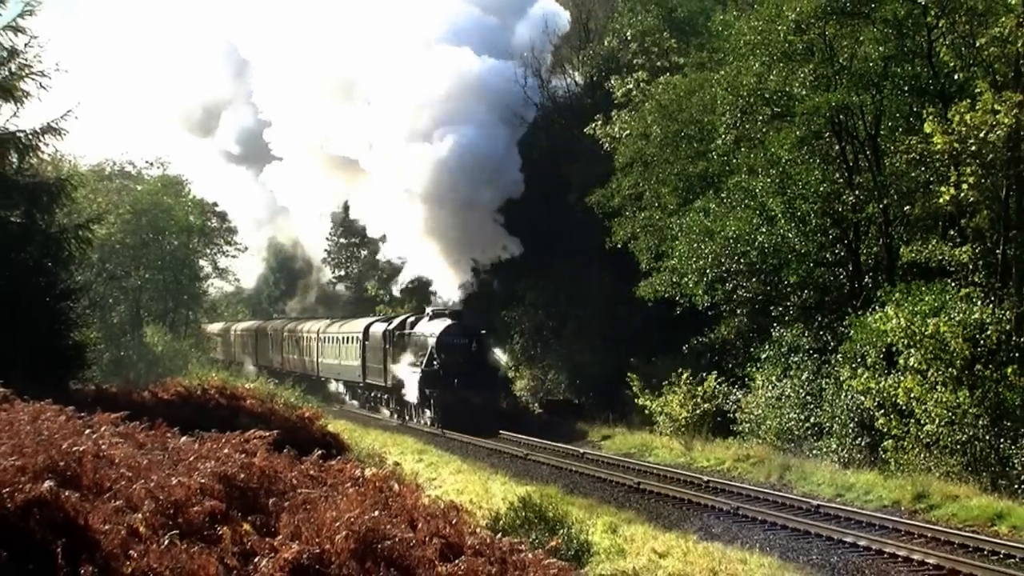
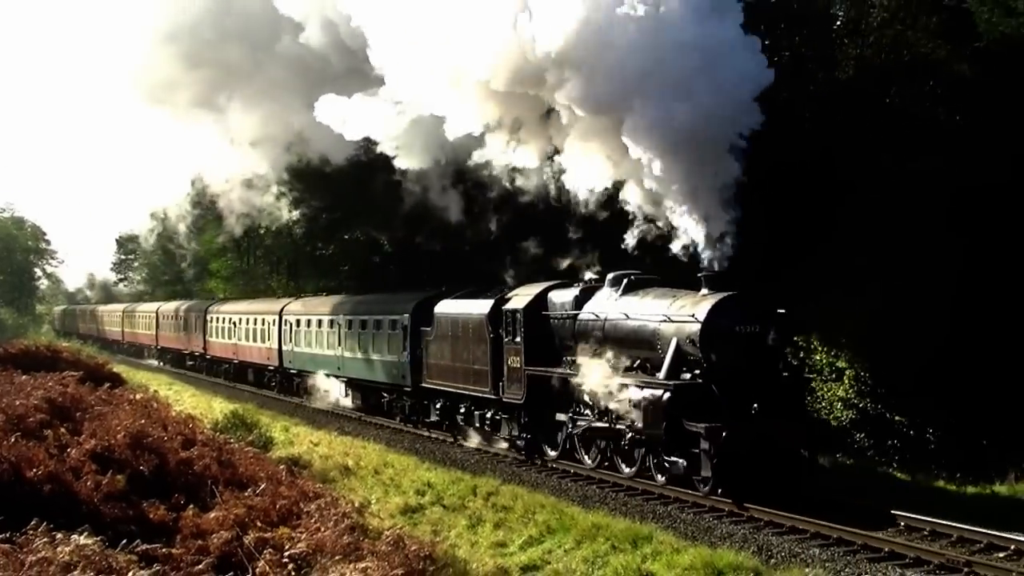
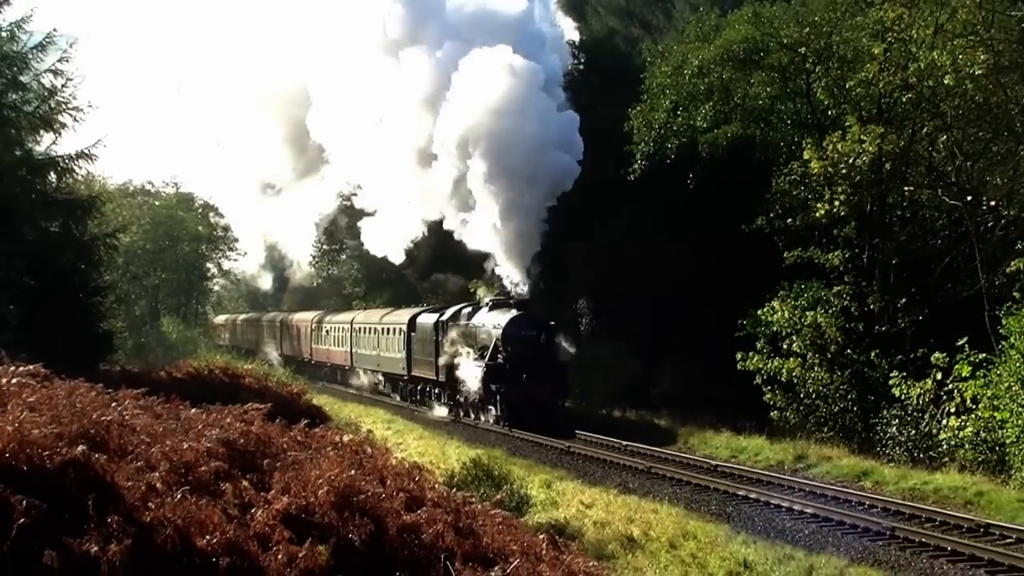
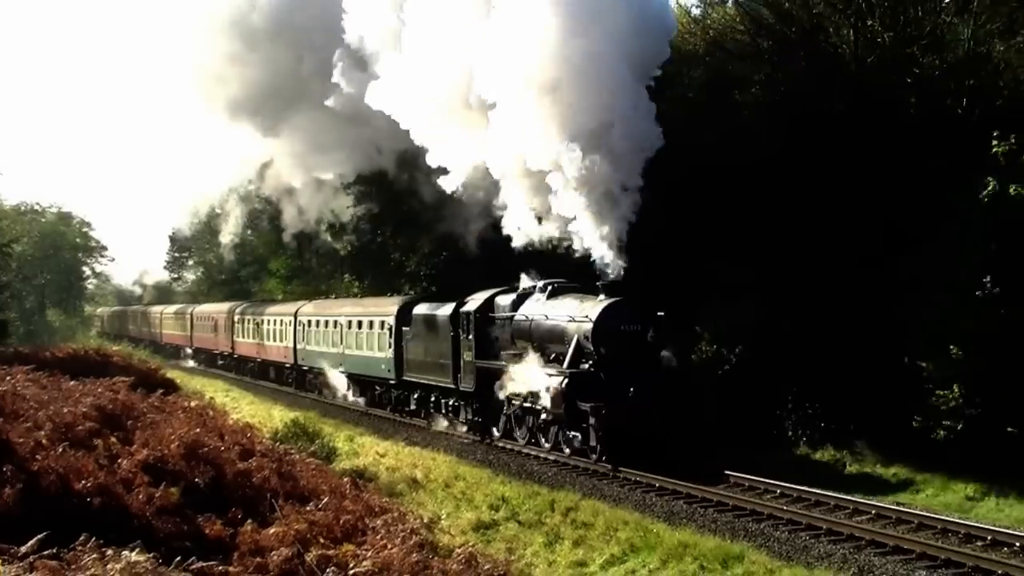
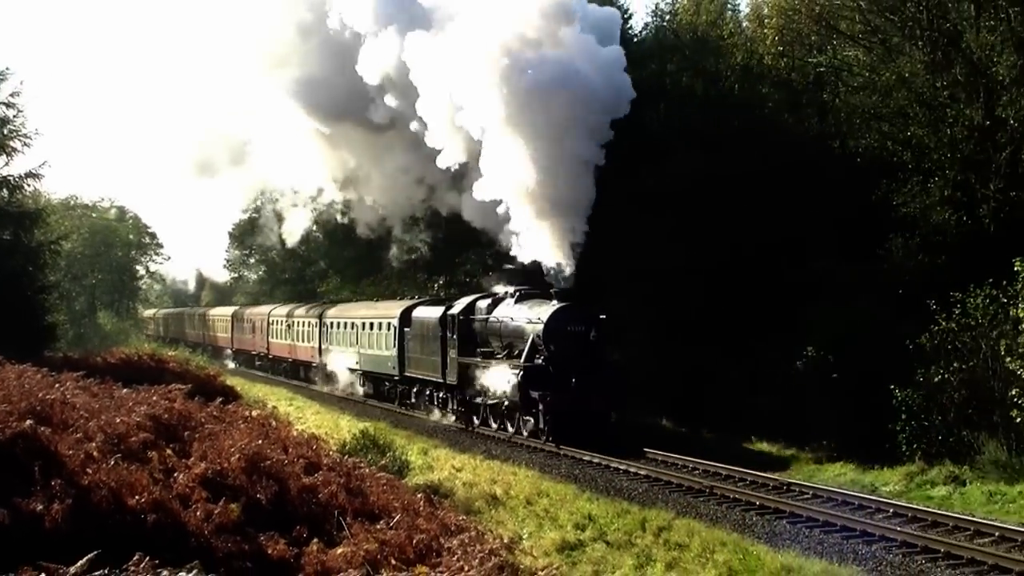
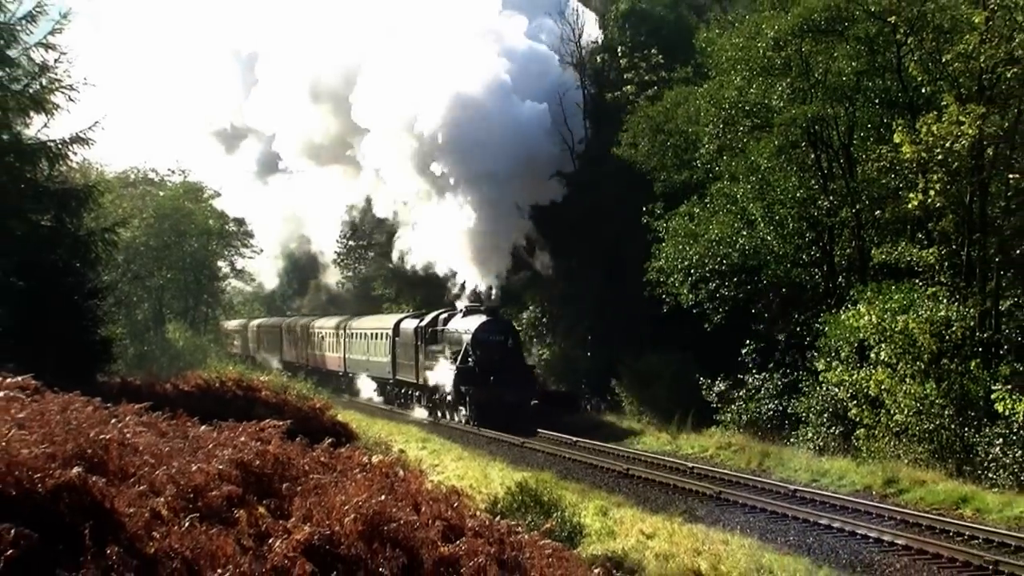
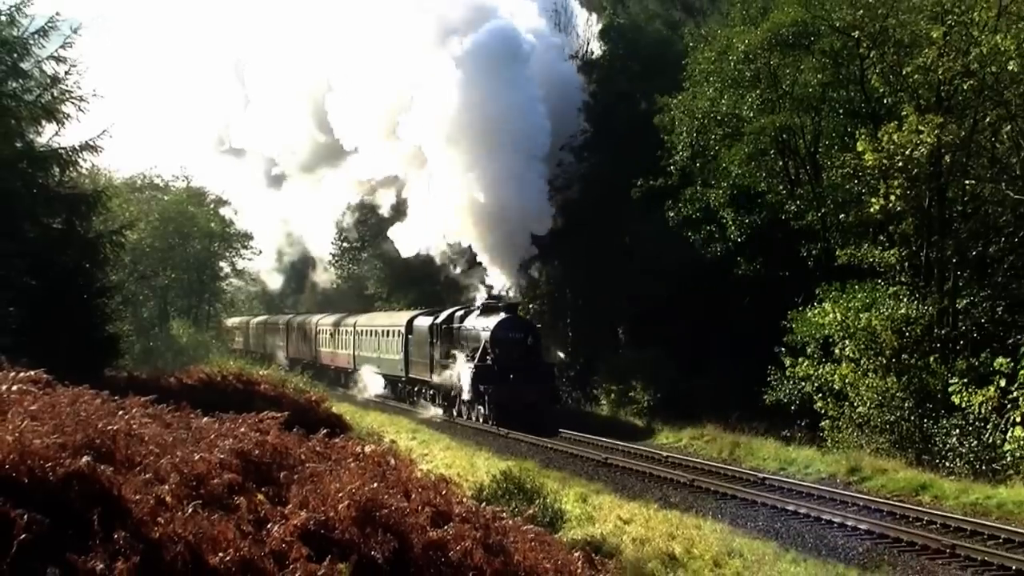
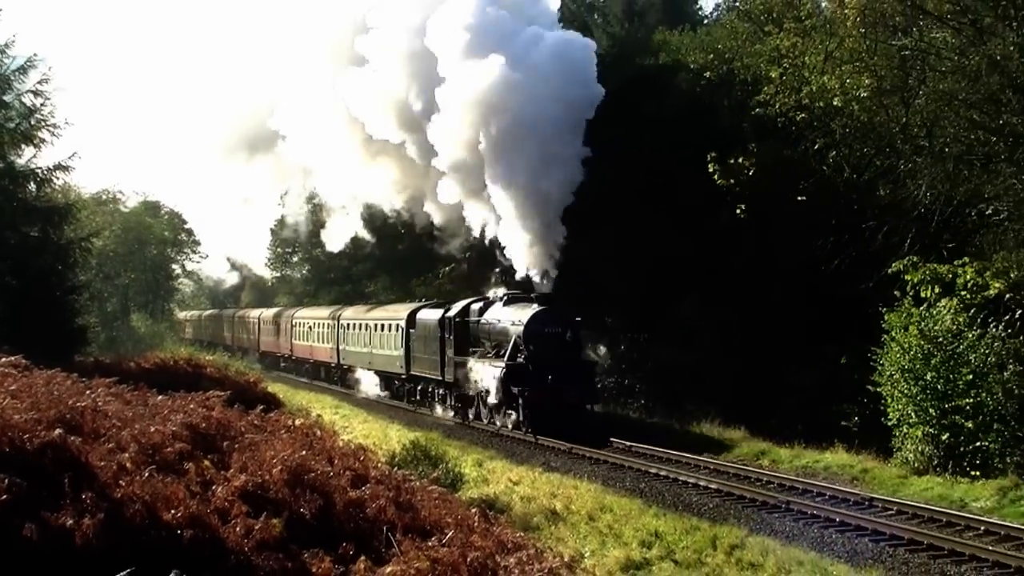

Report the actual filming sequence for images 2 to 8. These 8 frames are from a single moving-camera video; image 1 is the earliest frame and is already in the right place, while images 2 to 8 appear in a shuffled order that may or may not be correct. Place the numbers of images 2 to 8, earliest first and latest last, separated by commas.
6, 7, 3, 8, 5, 4, 2
